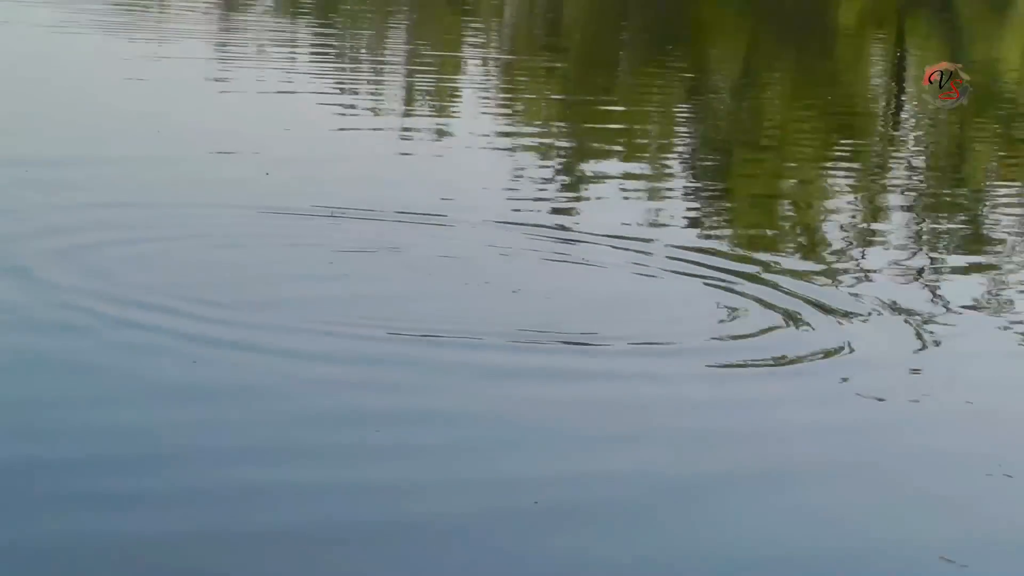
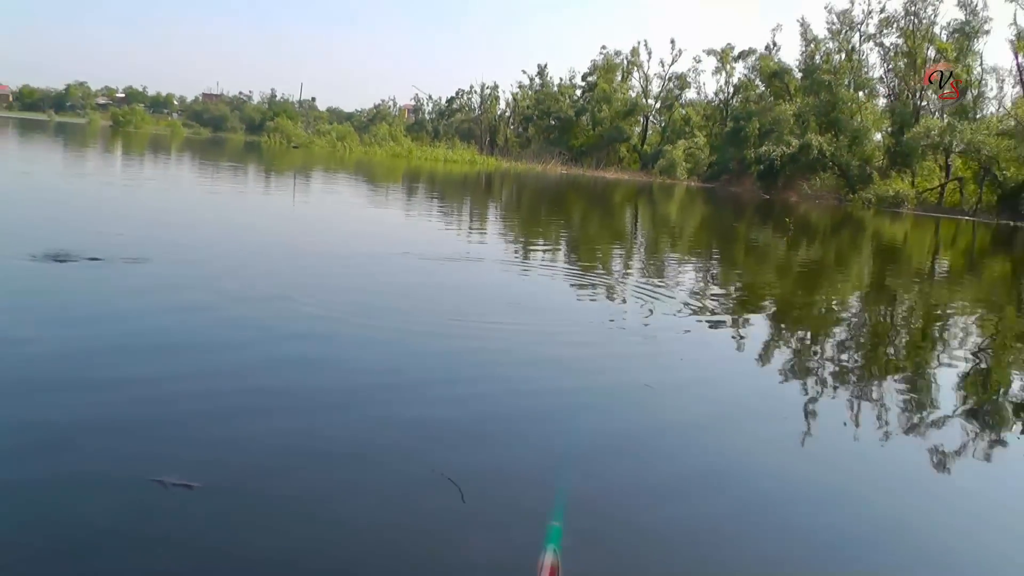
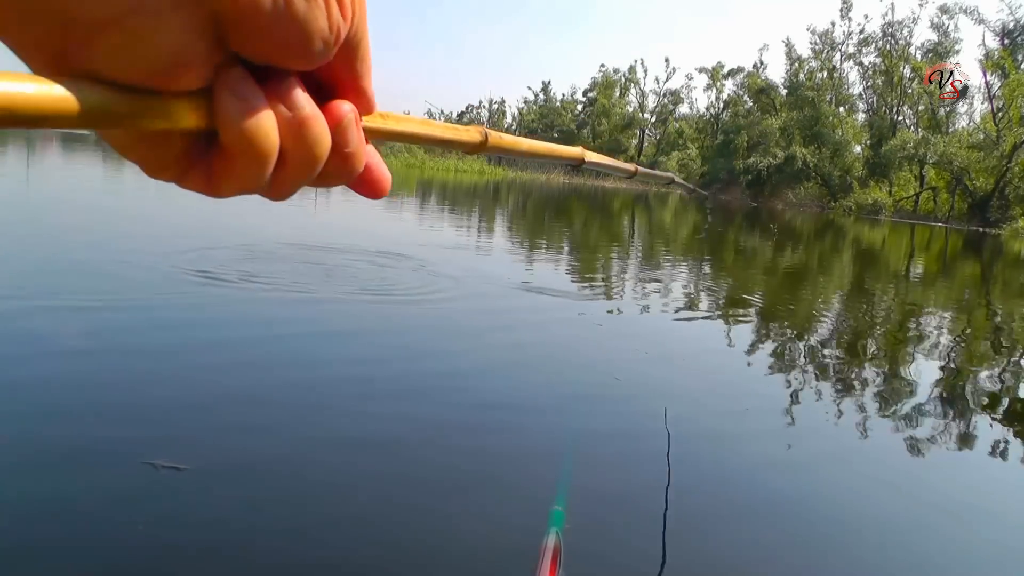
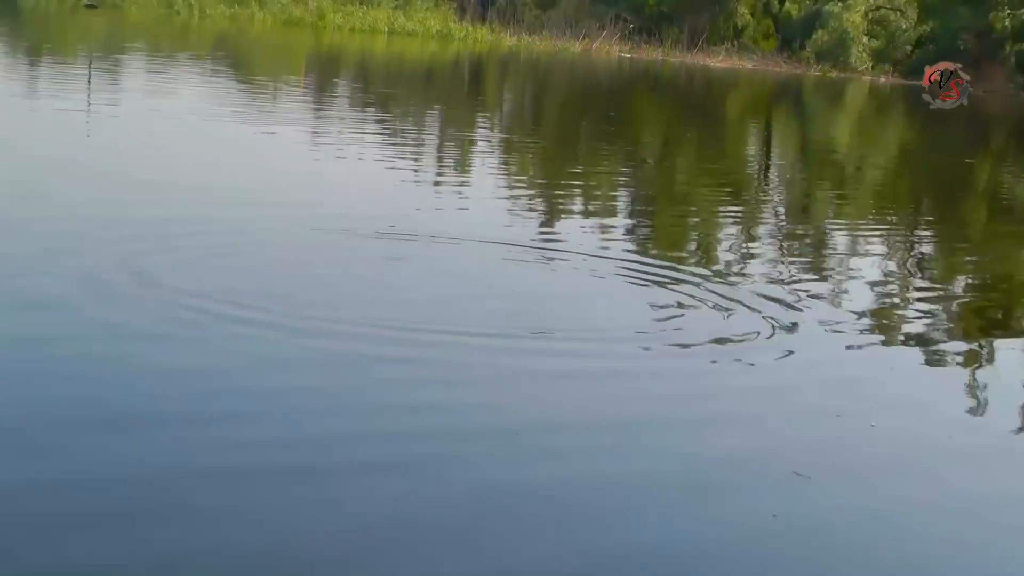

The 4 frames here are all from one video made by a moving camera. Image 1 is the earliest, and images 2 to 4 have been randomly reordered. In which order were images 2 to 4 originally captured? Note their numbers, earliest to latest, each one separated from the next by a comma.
4, 2, 3
